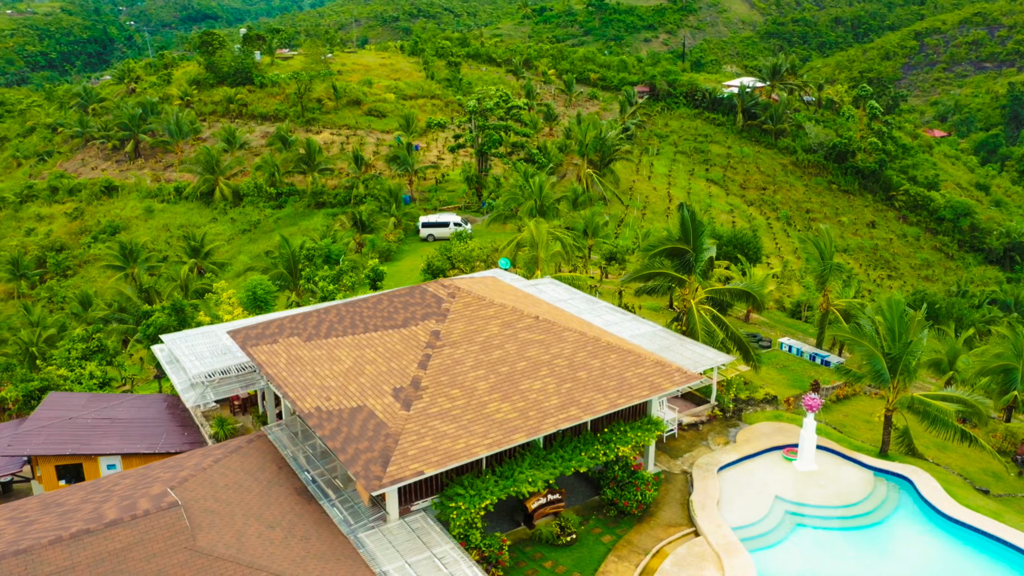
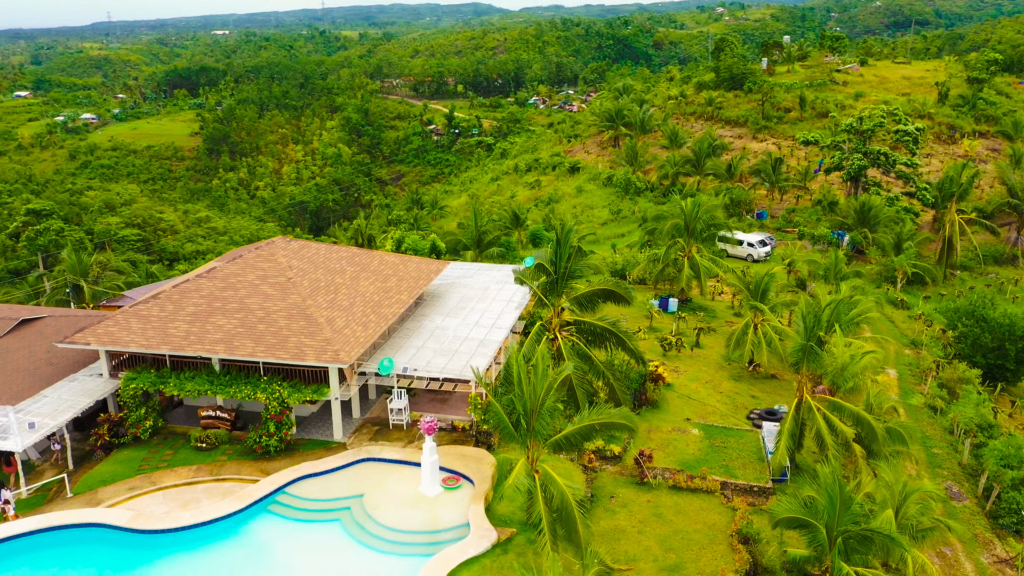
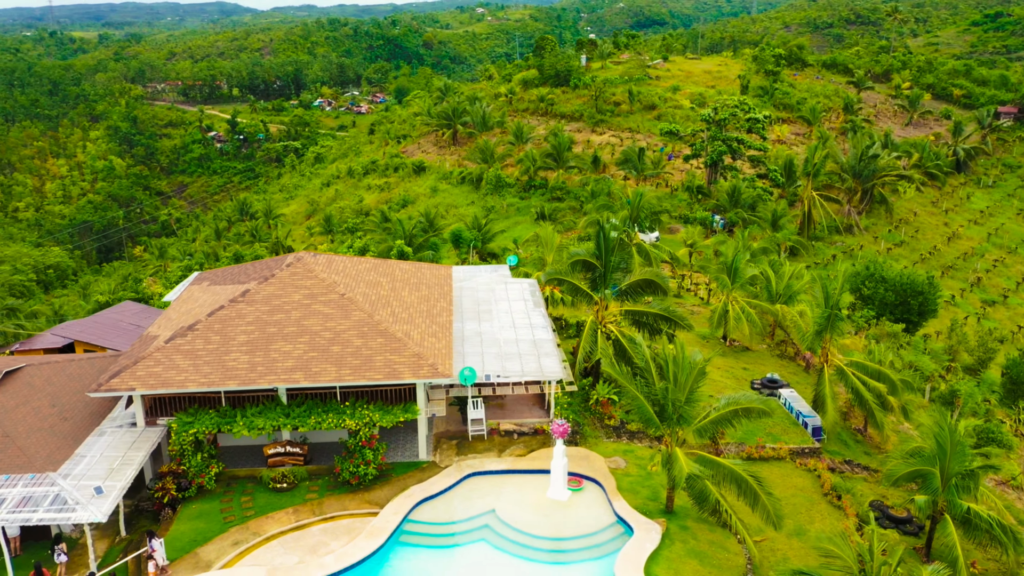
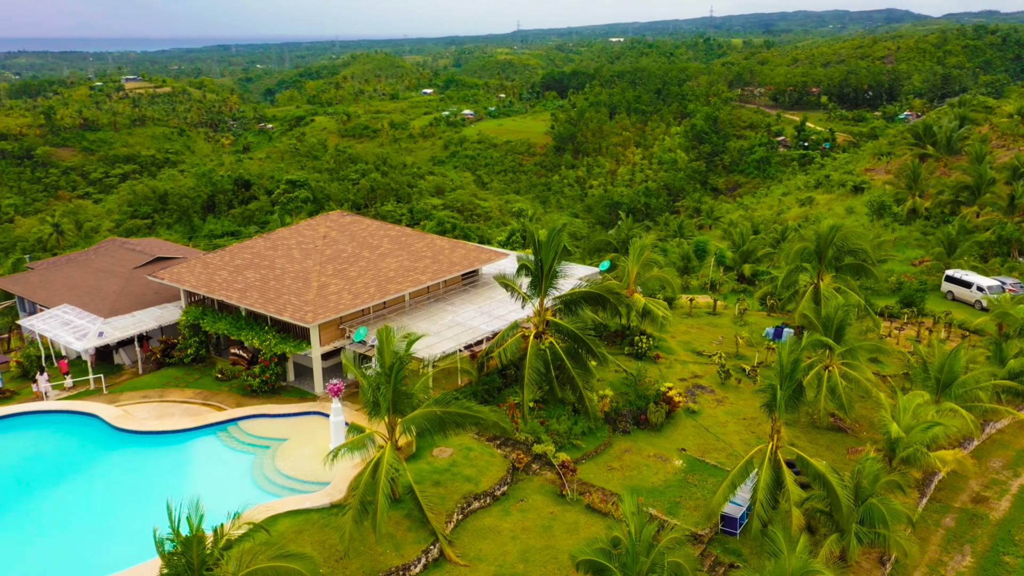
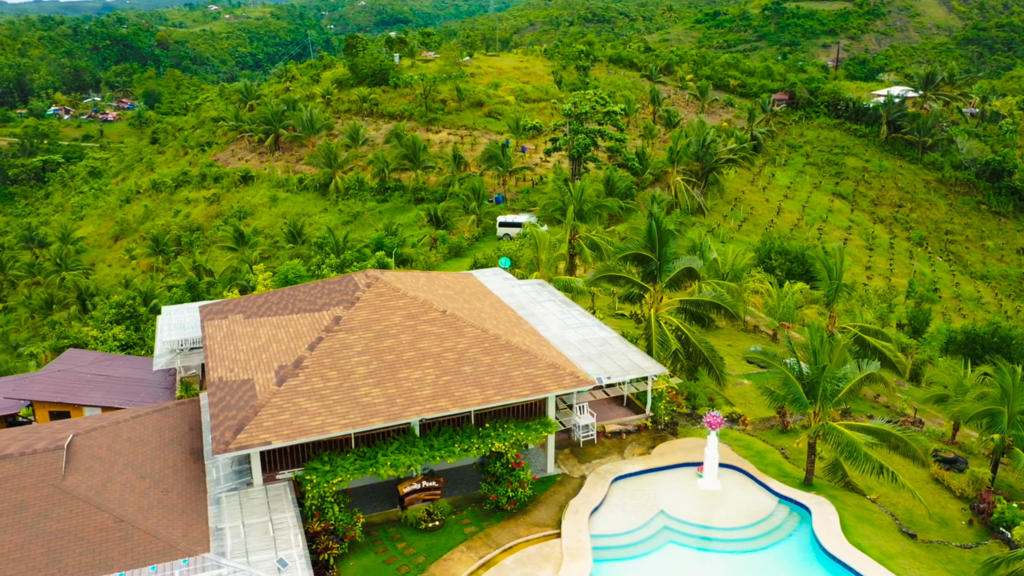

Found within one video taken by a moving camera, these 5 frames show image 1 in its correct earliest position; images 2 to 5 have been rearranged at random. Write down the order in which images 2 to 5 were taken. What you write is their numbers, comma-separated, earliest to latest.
5, 3, 2, 4
